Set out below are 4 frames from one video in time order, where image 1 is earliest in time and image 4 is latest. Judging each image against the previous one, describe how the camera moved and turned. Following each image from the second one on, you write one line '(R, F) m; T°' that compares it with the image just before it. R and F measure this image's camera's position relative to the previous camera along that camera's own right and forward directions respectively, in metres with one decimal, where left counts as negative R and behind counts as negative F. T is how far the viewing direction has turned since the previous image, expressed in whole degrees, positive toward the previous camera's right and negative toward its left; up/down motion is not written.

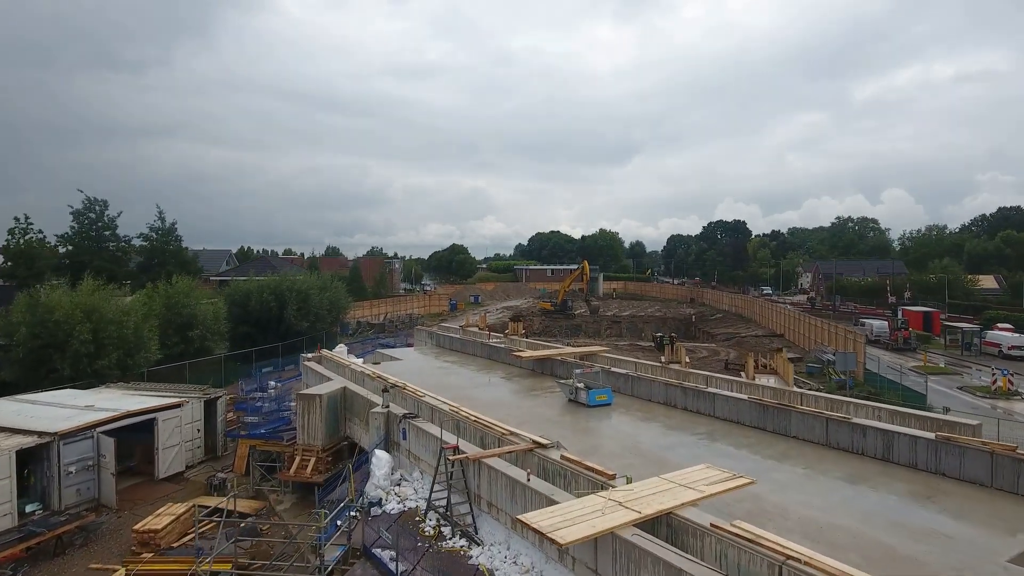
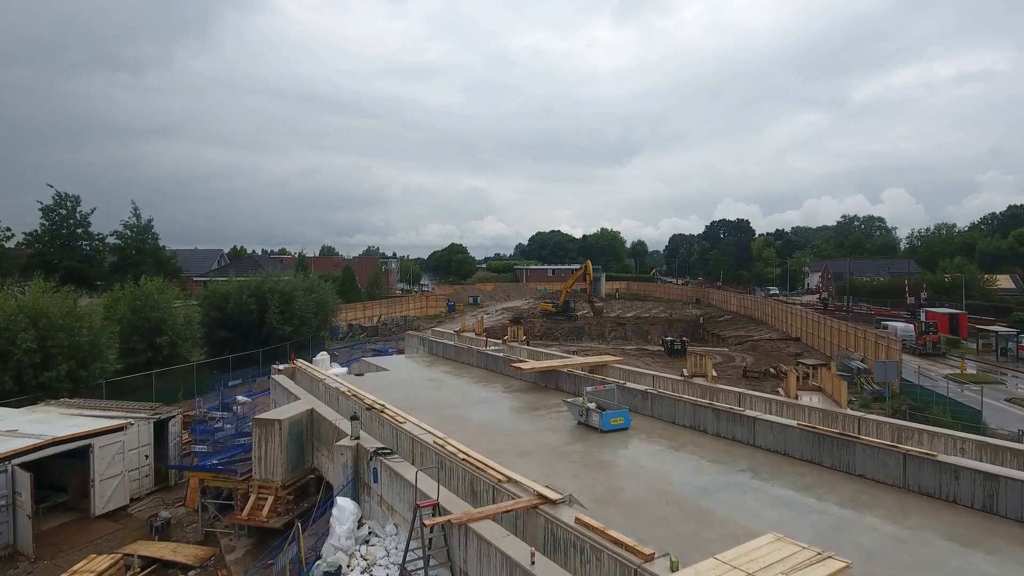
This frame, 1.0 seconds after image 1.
(0.0, +2.3) m; 0°
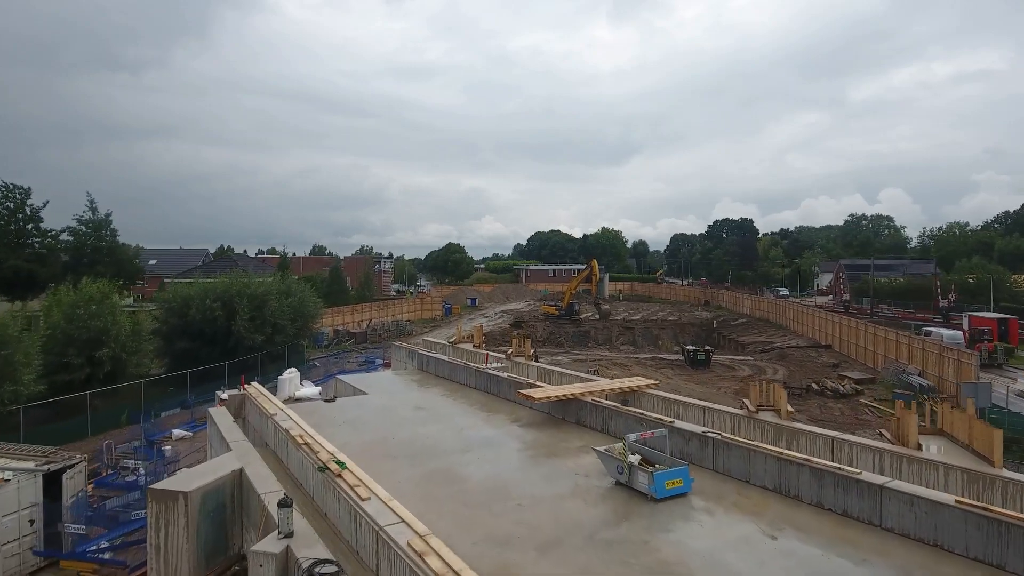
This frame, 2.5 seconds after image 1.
(-0.2, +3.6) m; 0°
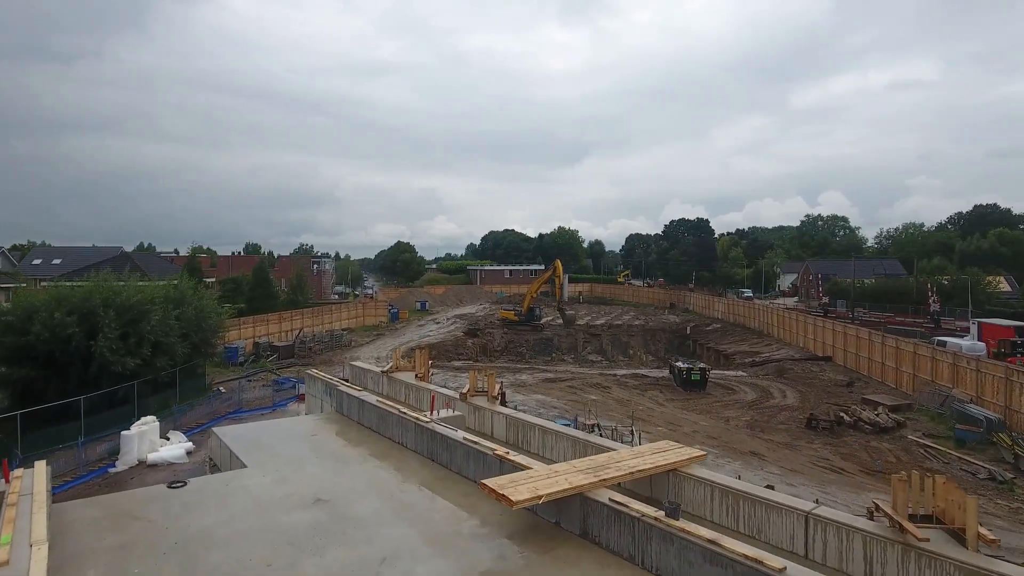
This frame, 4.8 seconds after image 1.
(-0.1, +5.3) m; +4°
